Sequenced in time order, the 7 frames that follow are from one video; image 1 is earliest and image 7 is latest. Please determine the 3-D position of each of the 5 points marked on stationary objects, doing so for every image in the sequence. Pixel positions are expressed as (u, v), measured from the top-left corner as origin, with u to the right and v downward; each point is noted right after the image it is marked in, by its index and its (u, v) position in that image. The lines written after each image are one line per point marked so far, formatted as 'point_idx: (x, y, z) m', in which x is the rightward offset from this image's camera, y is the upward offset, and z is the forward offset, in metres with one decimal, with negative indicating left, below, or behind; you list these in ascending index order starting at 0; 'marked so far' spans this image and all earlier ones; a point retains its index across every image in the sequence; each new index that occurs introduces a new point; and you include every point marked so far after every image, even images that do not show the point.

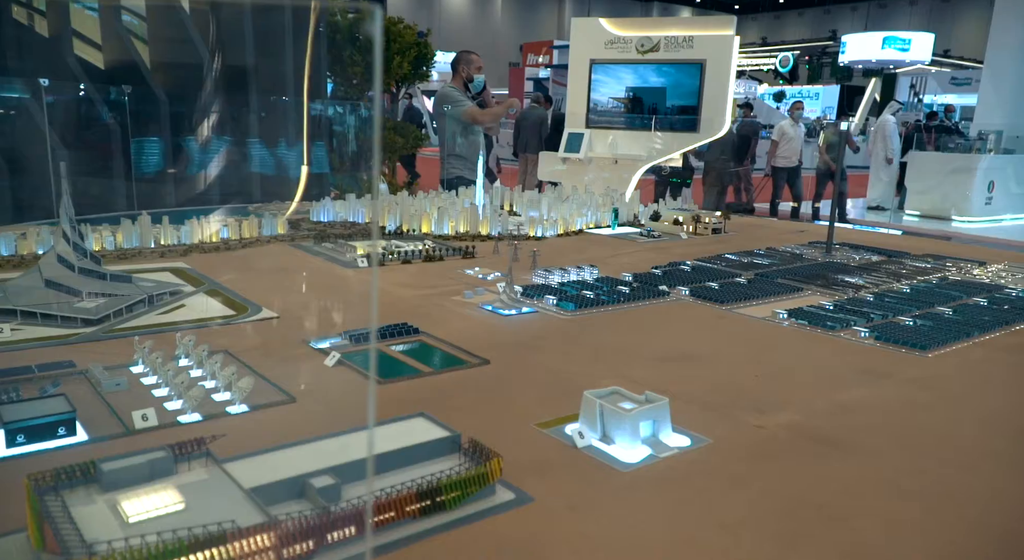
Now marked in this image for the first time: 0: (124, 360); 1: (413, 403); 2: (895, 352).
0: (-1.6, -0.3, +3.4) m
1: (-0.4, -0.5, +3.1) m
2: (+2.0, -0.4, +4.1) m
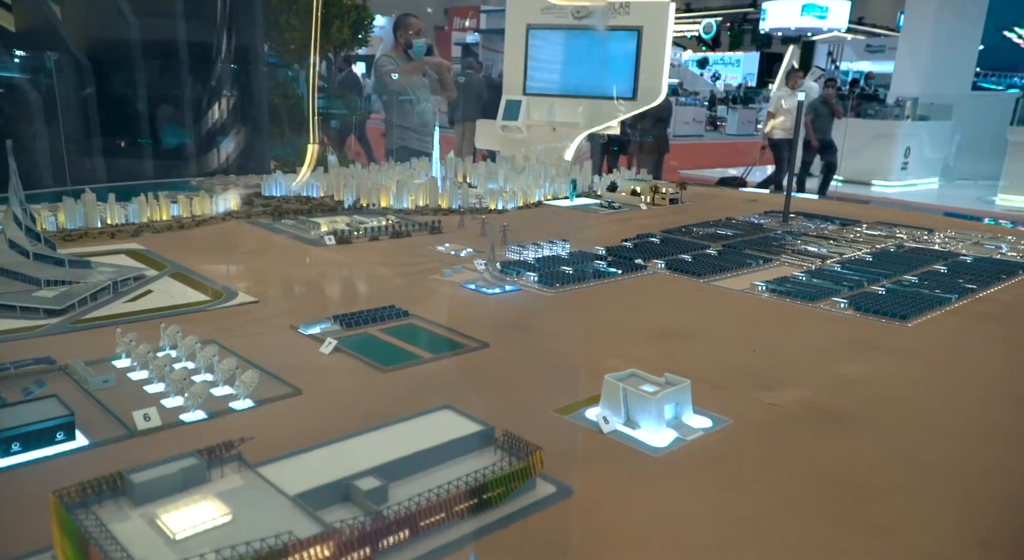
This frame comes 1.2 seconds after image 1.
0: (-1.6, -0.3, +3.2) m
1: (-0.3, -0.4, +3.0) m
2: (+1.9, -0.2, +4.2) m
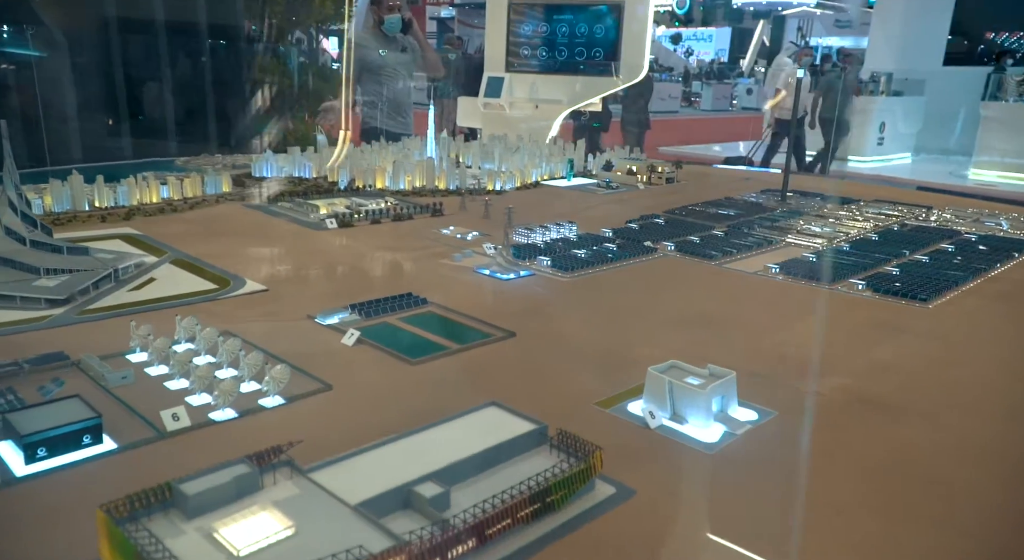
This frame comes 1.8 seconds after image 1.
0: (-1.5, -0.3, +3.1) m
1: (-0.2, -0.4, +2.9) m
2: (+2.0, -0.1, +4.2) m
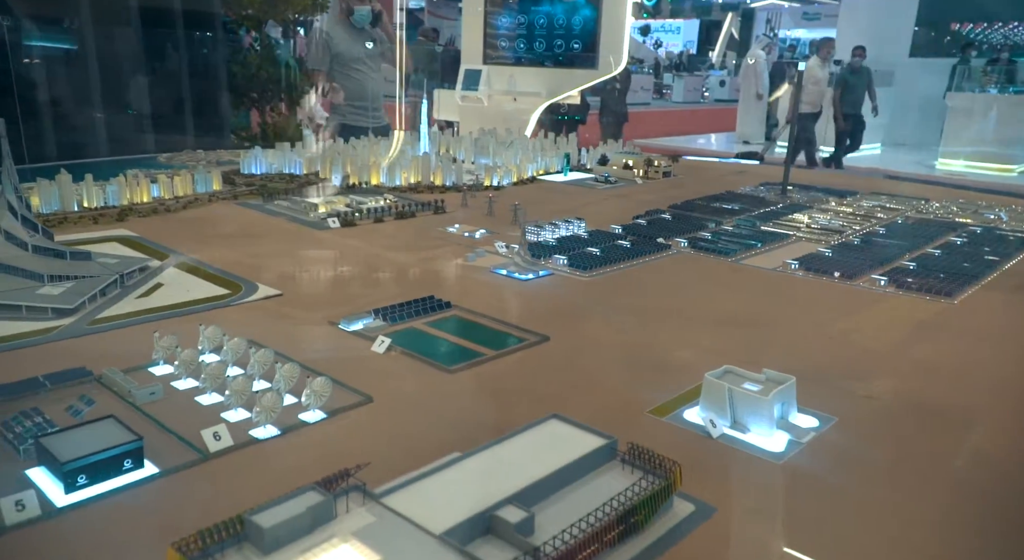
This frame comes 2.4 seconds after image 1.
0: (-1.3, -0.3, +2.9) m
1: (0.0, -0.4, +2.8) m
2: (+2.1, -0.1, +4.2) m
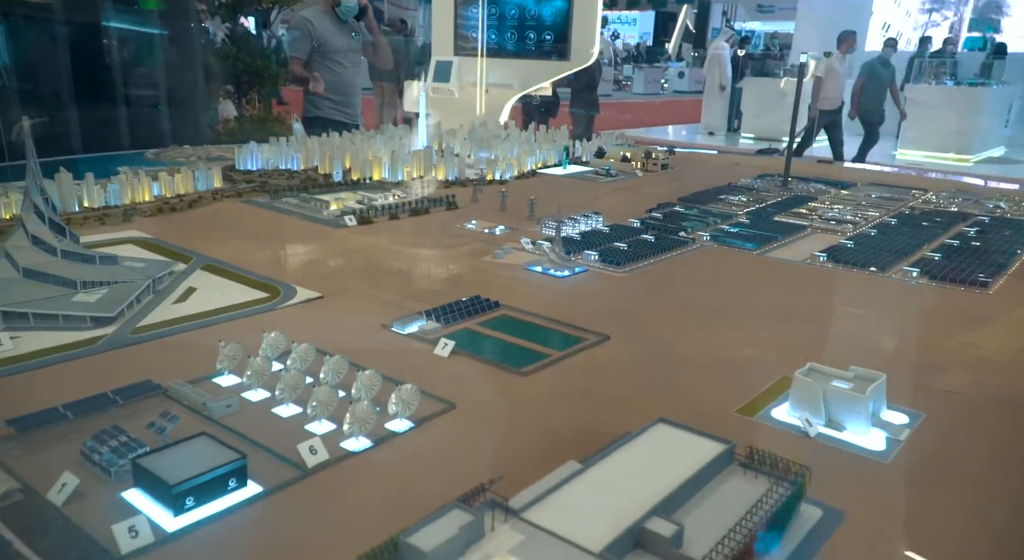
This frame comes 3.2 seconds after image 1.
0: (-1.1, -0.3, +2.8) m
1: (+0.3, -0.4, +2.7) m
2: (+2.3, -0.1, +4.2) m
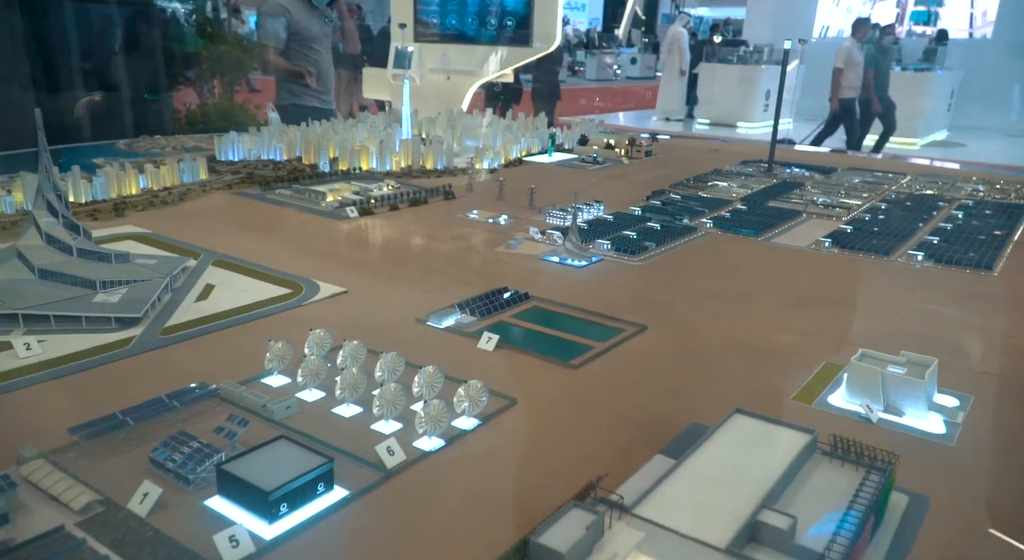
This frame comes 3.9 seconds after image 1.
0: (-0.9, -0.3, +2.7) m
1: (+0.4, -0.4, +2.7) m
2: (+2.4, 0.0, +4.3) m
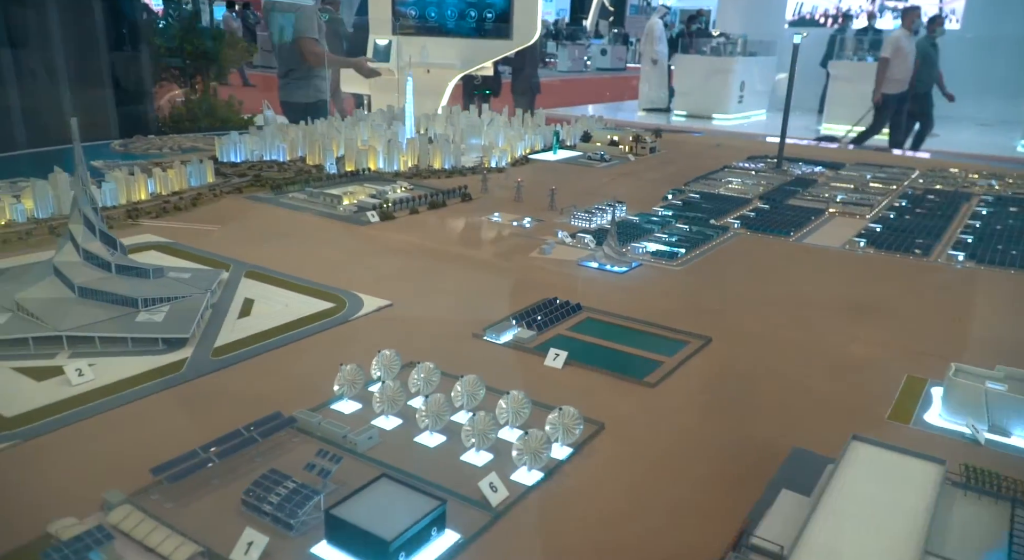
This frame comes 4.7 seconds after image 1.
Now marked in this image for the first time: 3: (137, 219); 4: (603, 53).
0: (-0.6, -0.4, +2.5) m
1: (+0.7, -0.4, +2.6) m
2: (+2.6, 0.0, +4.3) m
3: (-2.2, +0.3, +4.8) m
4: (+1.8, +4.0, +14.1) m
